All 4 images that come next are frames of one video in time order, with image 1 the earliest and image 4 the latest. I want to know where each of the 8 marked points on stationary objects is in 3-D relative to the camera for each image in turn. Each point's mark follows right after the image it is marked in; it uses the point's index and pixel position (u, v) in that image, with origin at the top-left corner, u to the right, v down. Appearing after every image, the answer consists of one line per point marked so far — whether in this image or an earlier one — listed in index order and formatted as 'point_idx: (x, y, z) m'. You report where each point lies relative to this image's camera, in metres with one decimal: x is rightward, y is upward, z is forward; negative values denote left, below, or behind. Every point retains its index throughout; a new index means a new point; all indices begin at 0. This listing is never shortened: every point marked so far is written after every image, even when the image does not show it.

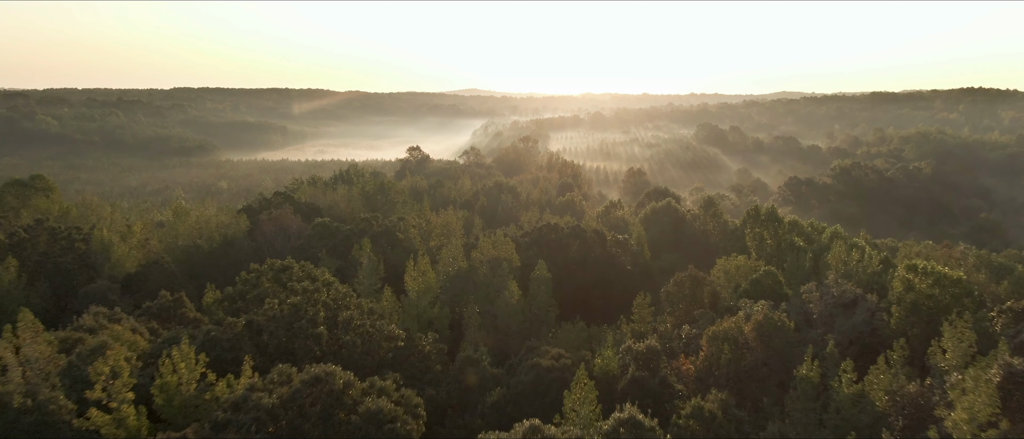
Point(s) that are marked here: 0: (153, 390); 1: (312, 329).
0: (-6.4, -3.0, +14.2) m
1: (-4.7, -2.6, +18.9) m
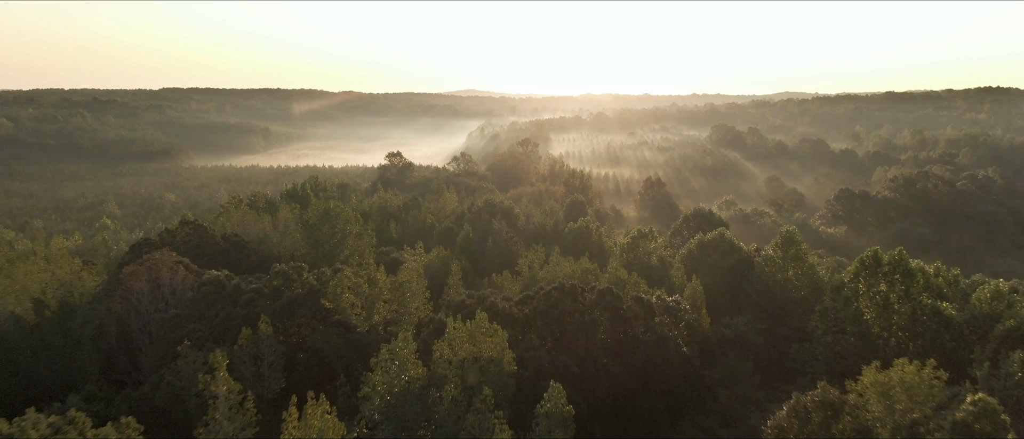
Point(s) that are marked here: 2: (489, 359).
0: (-6.5, -4.6, +1.6) m
1: (-4.9, -4.2, +6.2) m
2: (-0.5, -3.0, +17.7) m
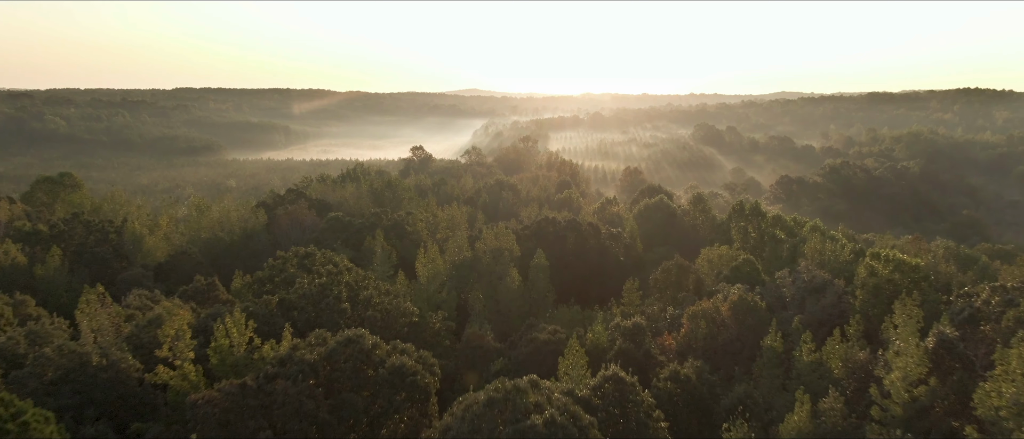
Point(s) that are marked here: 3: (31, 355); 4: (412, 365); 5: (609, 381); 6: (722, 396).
0: (-6.3, -2.7, +16.8) m
1: (-4.7, -2.3, +21.5) m
2: (-0.2, -1.1, +32.9) m
3: (-10.4, -2.9, +17.4) m
4: (-2.1, -3.0, +16.5) m
5: (+2.0, -3.4, +16.9) m
6: (+5.1, -4.3, +19.7) m
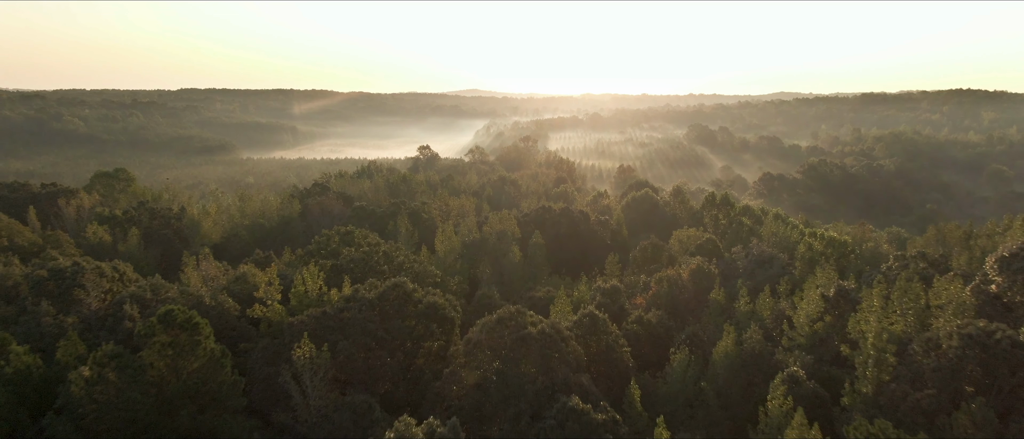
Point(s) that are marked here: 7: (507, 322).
0: (-6.2, -2.1, +22.8) m
1: (-4.6, -1.7, +27.4) m
2: (-0.2, -0.5, +38.8) m
3: (-10.3, -2.3, +23.3) m
4: (-2.0, -2.4, +22.5) m
5: (+2.1, -2.8, +22.9) m
6: (+5.2, -3.7, +25.6) m
7: (-0.1, -2.6, +19.9) m
